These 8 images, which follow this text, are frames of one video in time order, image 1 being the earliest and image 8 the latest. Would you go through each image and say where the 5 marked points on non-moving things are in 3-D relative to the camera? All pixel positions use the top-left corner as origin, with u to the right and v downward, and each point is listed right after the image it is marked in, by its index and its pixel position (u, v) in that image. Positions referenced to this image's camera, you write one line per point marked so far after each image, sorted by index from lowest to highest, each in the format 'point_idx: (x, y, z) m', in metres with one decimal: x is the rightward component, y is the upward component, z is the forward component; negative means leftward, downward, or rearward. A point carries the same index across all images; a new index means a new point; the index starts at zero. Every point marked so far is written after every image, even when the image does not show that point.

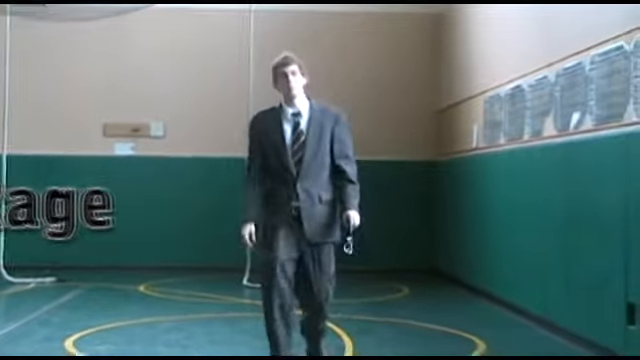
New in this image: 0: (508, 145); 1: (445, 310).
0: (+1.4, +0.3, +7.5) m
1: (+0.9, -0.9, +7.2) m
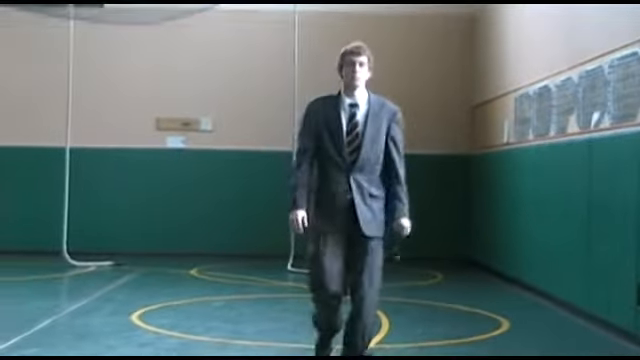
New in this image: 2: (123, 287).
0: (+1.7, +0.3, +7.9) m
1: (+1.2, -0.9, +7.7) m
2: (-1.6, -0.9, +8.1) m
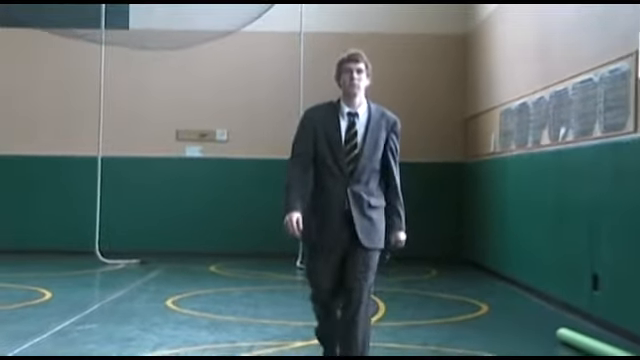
0: (+1.8, +0.3, +8.9) m
1: (+1.2, -0.9, +8.7) m
2: (-1.5, -0.9, +9.1) m
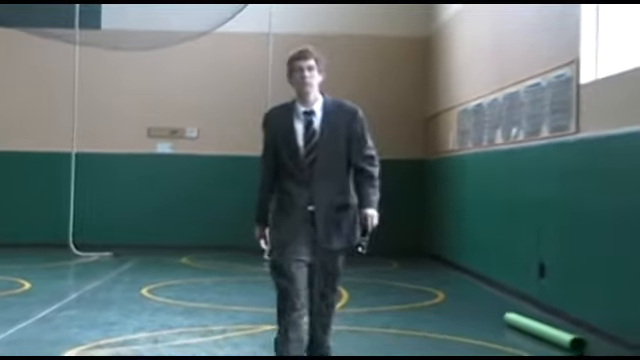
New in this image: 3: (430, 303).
0: (+1.4, +0.3, +9.4) m
1: (+0.9, -0.9, +9.2) m
2: (-1.9, -0.9, +9.5) m
3: (+0.8, -0.9, +7.2) m
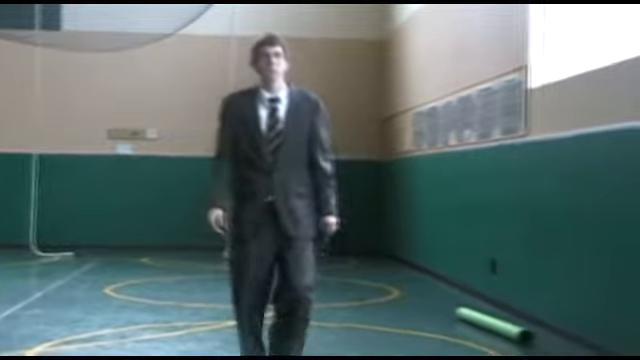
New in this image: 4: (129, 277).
0: (+1.1, +0.3, +9.7) m
1: (+0.6, -0.9, +9.4) m
2: (-2.2, -0.9, +9.7) m
3: (+0.5, -0.9, +7.4) m
4: (-1.7, -0.9, +8.9) m
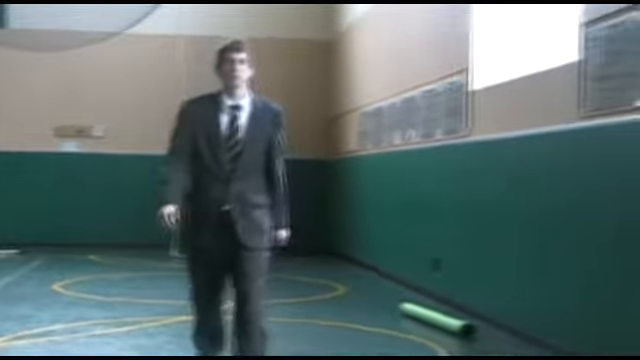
0: (+0.5, +0.3, +9.9) m
1: (0.0, -0.9, +9.6) m
2: (-2.8, -0.9, +9.7) m
3: (+0.1, -0.9, +7.6) m
4: (-2.2, -0.8, +9.0) m
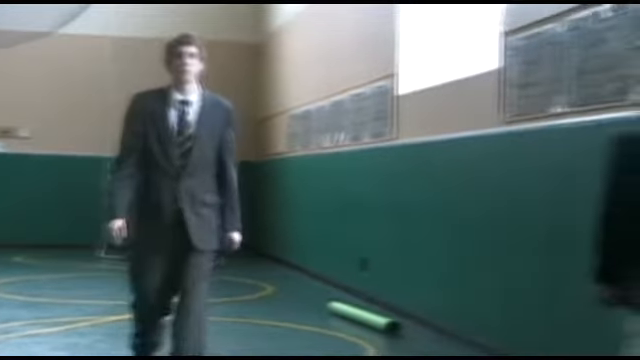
0: (+1.7, +0.5, +9.1) m
1: (+1.3, -0.8, +8.9) m
2: (-1.5, -0.9, +9.4) m
3: (+1.0, -0.8, +6.9) m
4: (-1.0, -0.9, +8.6) m
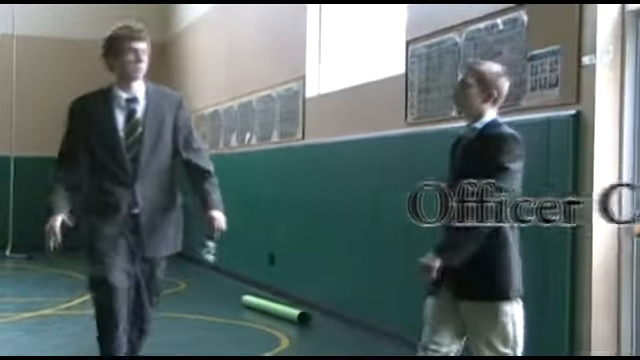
0: (+0.9, +0.5, +9.5) m
1: (+0.5, -0.7, +9.2) m
2: (-2.3, -0.9, +9.4) m
3: (+0.4, -0.8, +7.2) m
4: (-1.8, -0.8, +8.7) m
